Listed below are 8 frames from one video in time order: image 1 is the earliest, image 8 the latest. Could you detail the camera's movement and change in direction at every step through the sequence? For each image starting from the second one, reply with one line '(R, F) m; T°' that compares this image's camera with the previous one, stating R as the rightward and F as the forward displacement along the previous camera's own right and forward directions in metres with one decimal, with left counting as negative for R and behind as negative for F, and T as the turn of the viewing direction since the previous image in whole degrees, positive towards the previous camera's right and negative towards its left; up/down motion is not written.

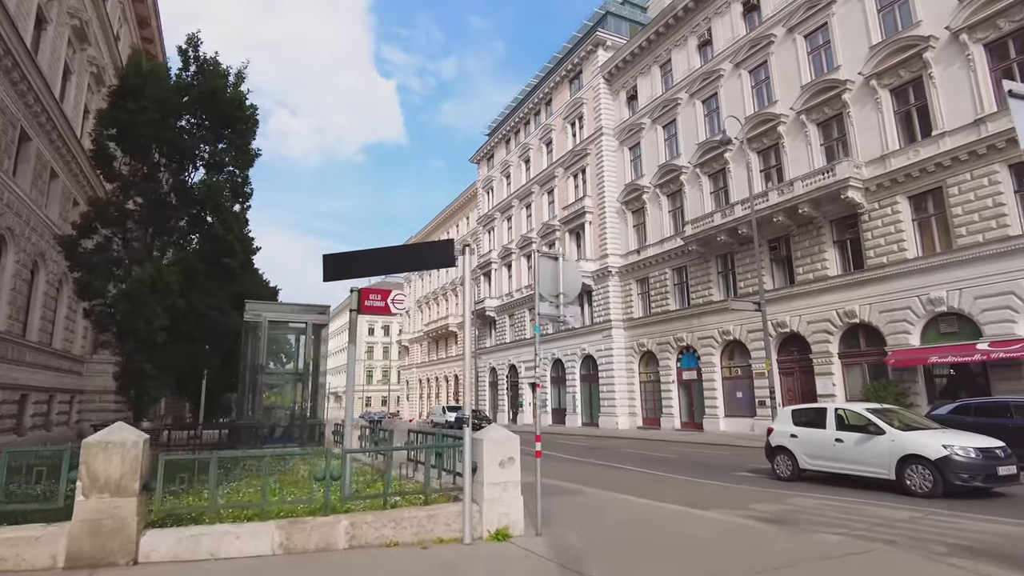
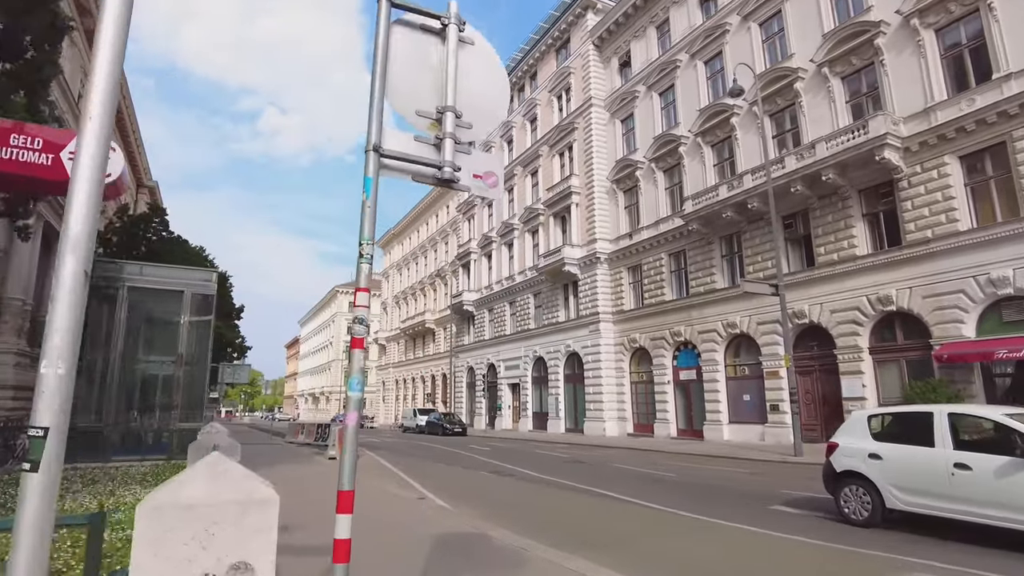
(+0.8, +4.1) m; +1°
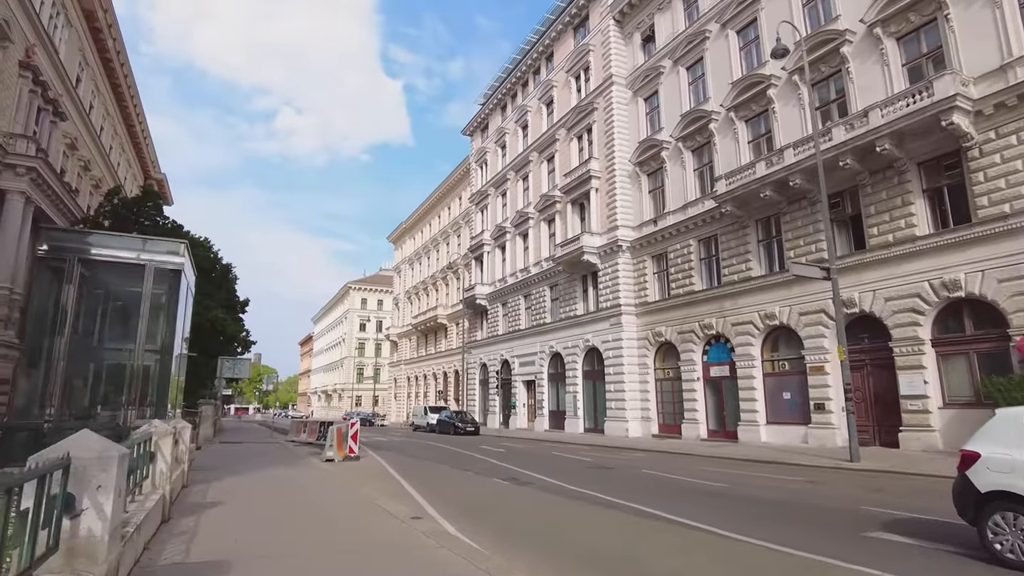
(-0.1, +2.0) m; -1°
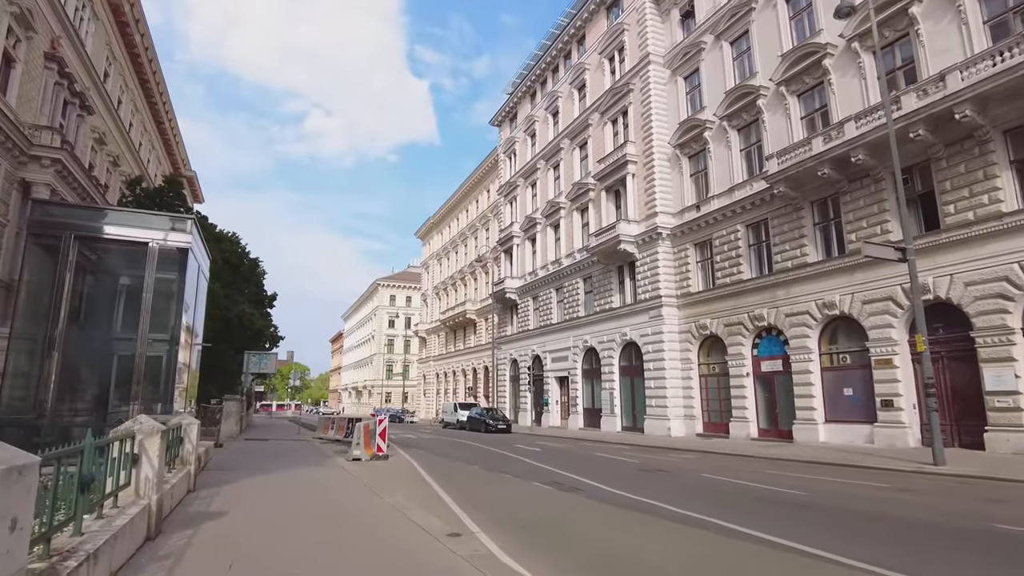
(-0.3, +1.3) m; -3°
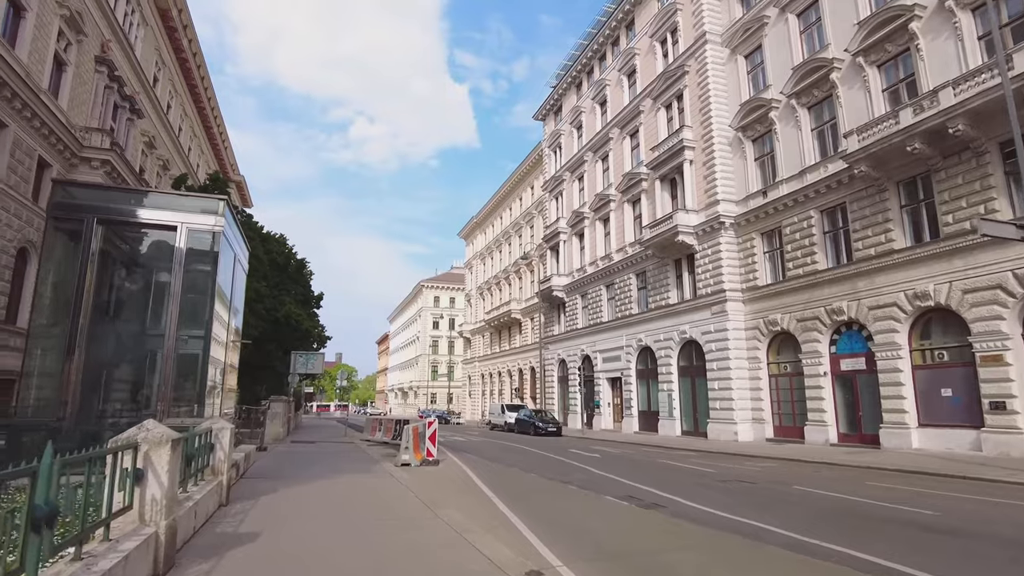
(-0.4, +1.3) m; -4°
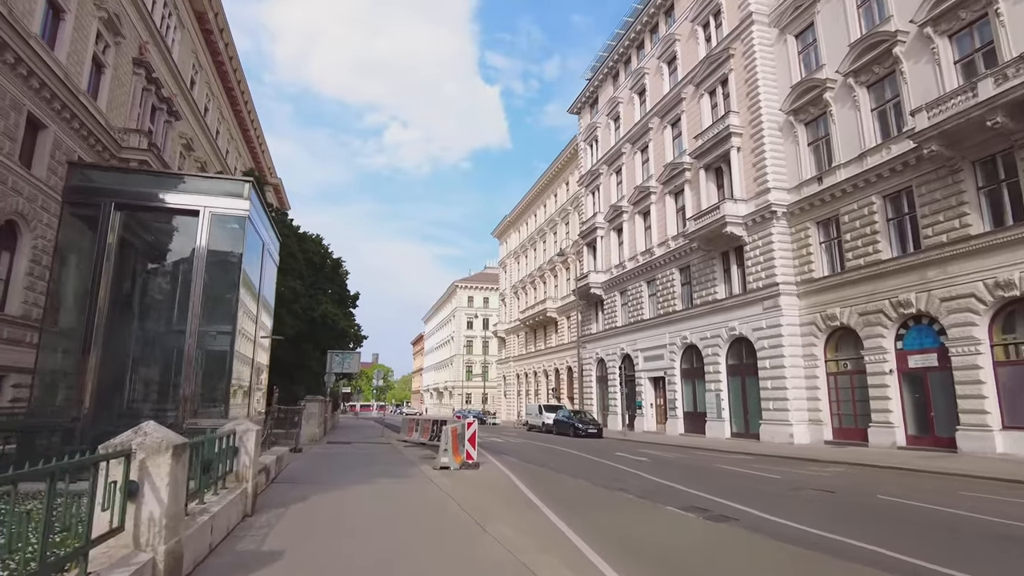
(-0.2, +0.9) m; -3°
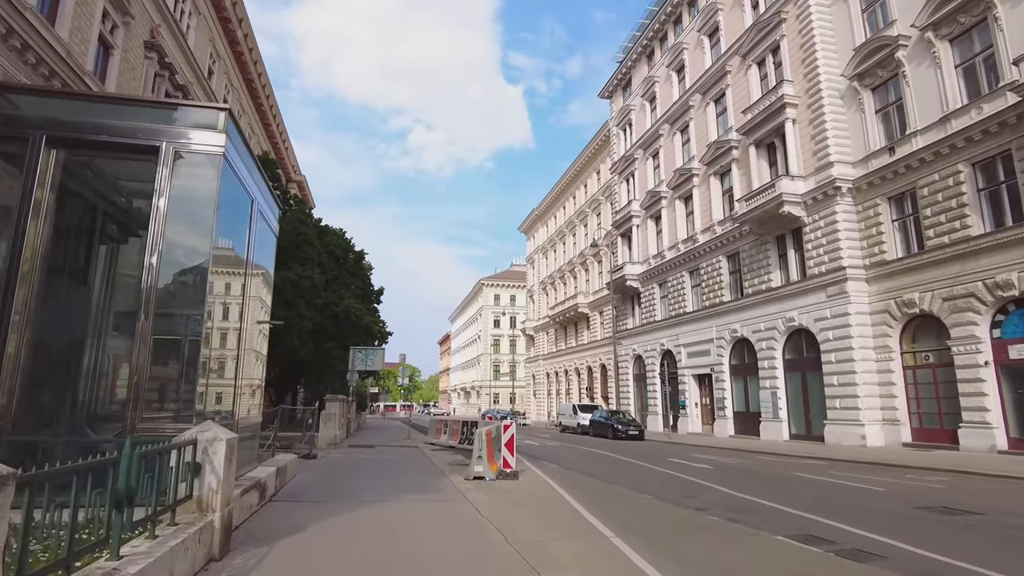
(-0.4, +2.0) m; -3°
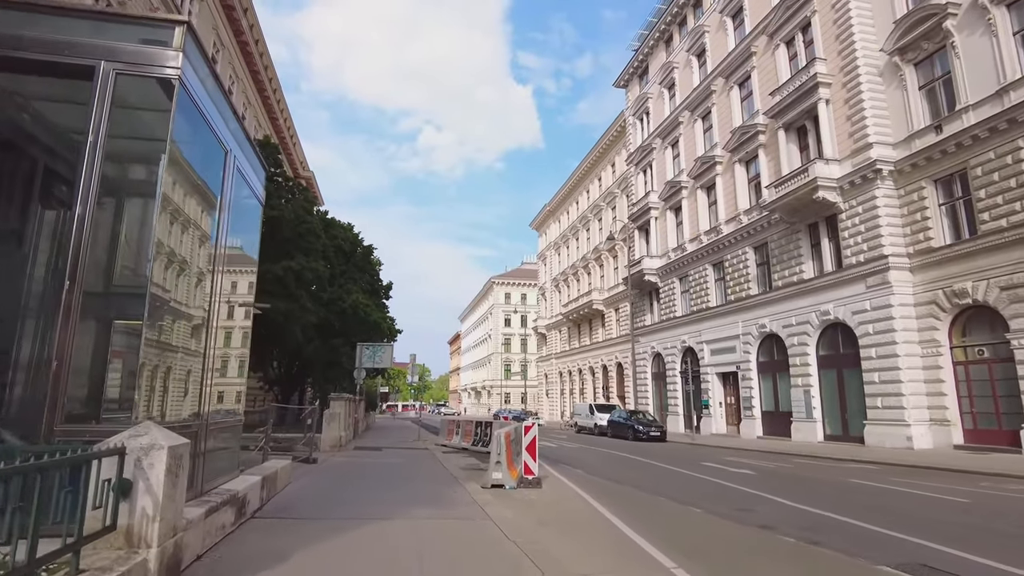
(-0.2, +1.4) m; -1°
